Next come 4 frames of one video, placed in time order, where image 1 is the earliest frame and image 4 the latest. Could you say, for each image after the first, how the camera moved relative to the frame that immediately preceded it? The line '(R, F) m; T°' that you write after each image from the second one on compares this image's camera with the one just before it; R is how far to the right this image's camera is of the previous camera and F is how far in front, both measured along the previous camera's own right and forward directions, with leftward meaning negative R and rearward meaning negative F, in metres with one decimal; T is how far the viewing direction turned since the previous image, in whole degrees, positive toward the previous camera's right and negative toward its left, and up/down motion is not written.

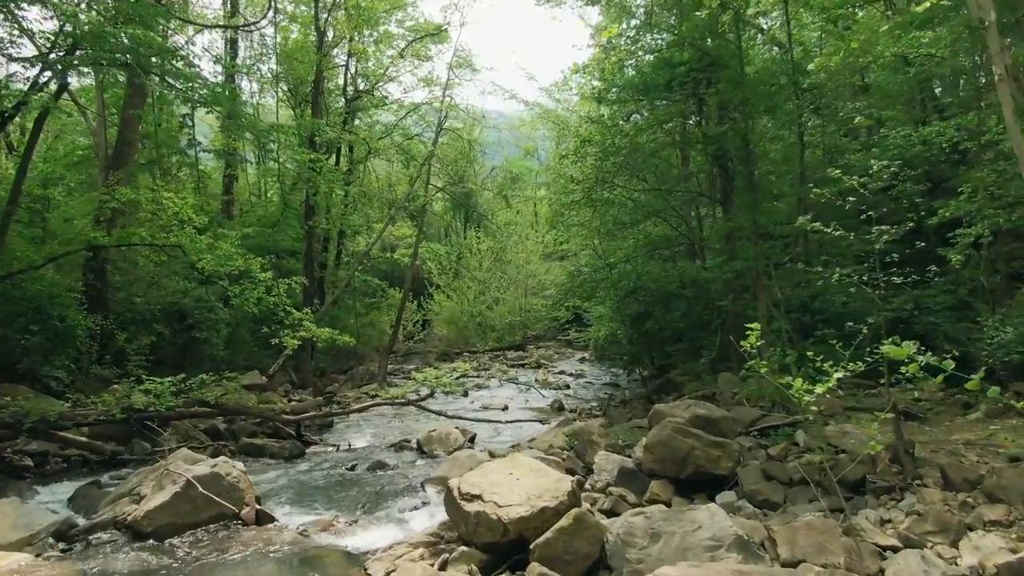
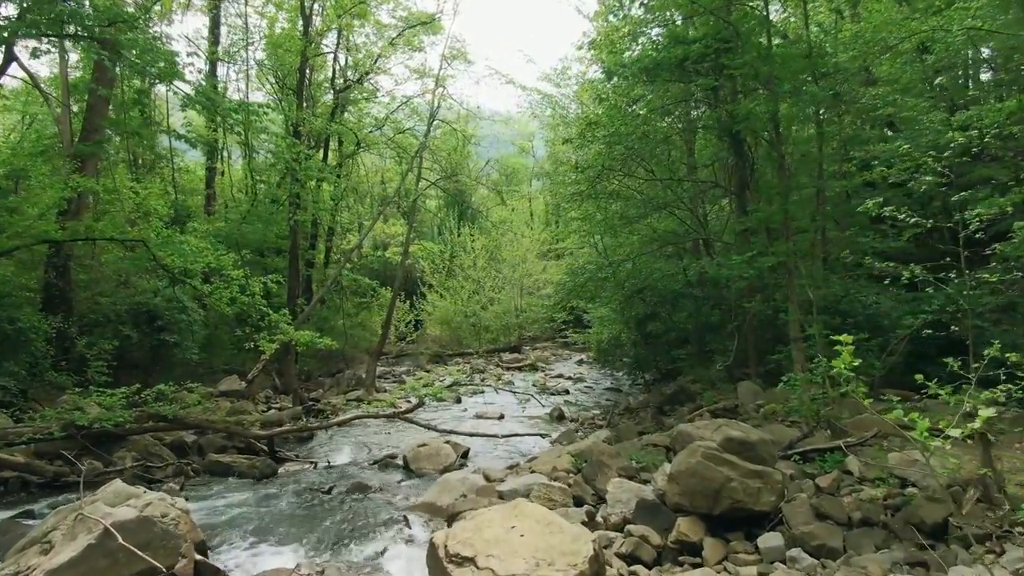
(-0.1, +1.1) m; +1°
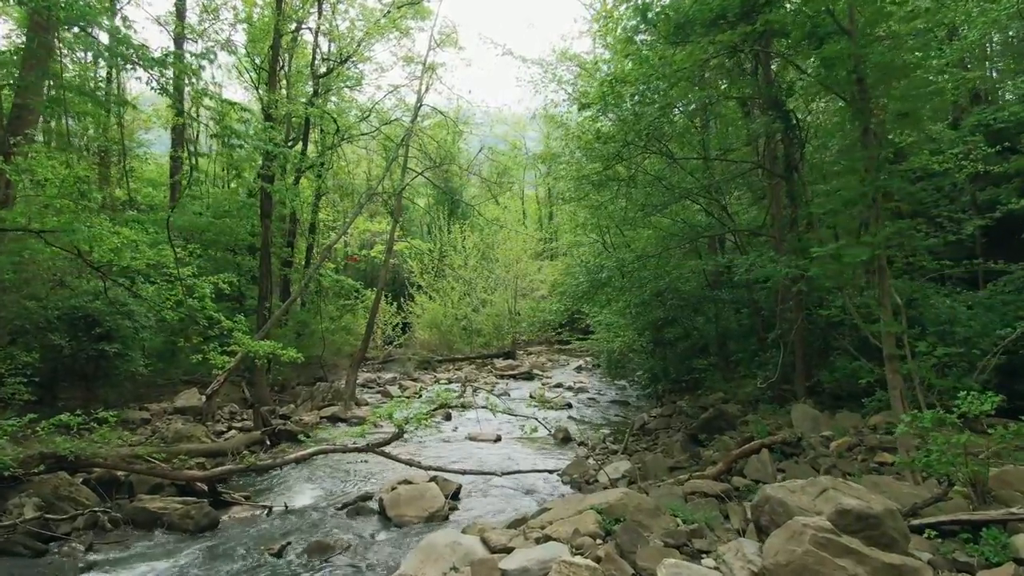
(-0.1, +1.9) m; +1°
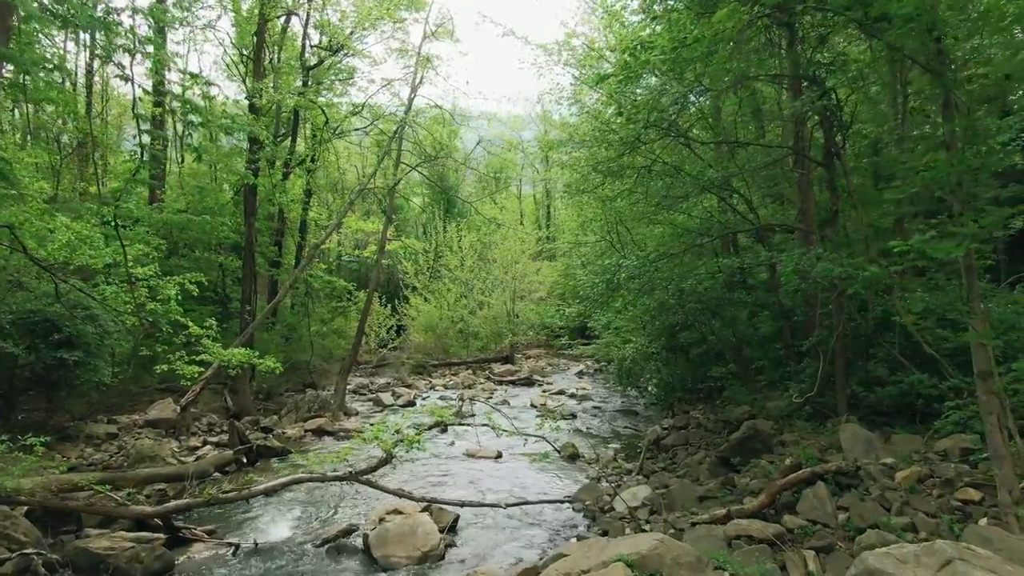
(-0.1, +1.1) m; 0°
